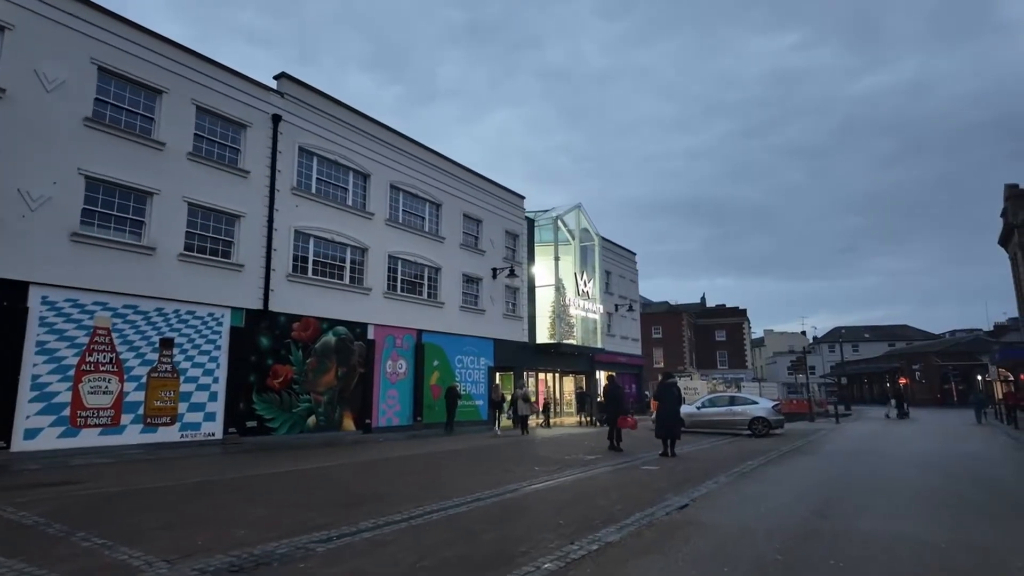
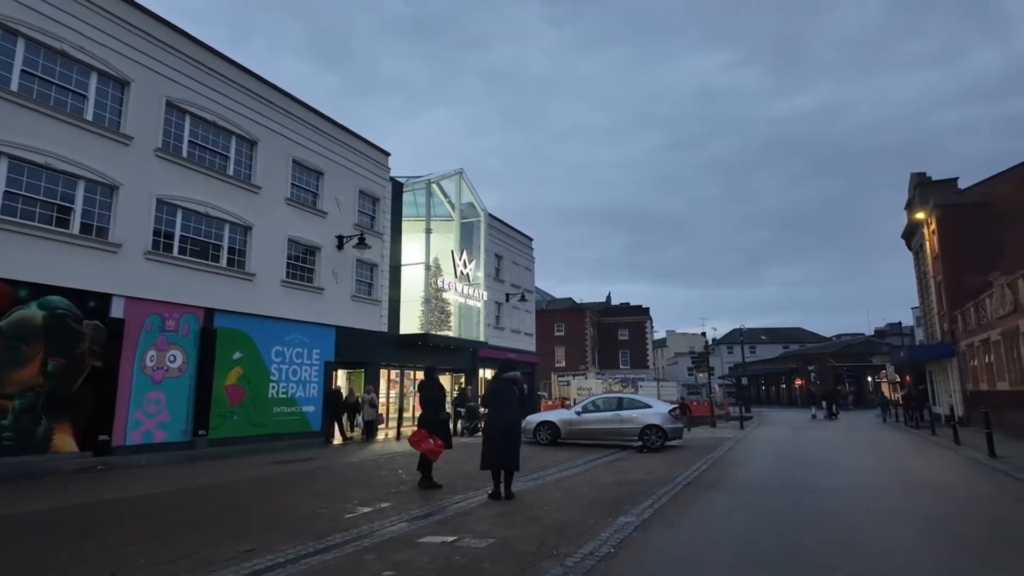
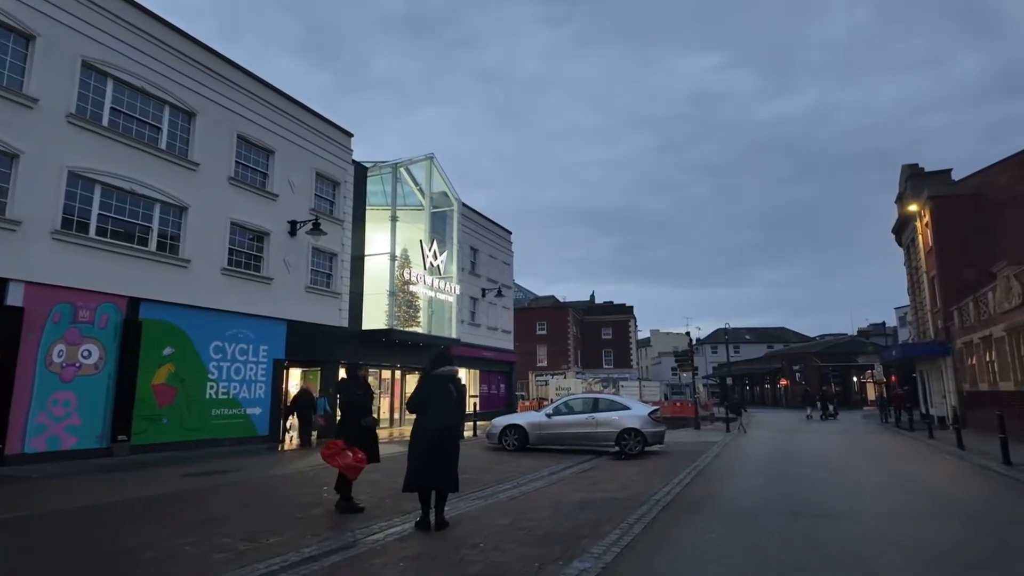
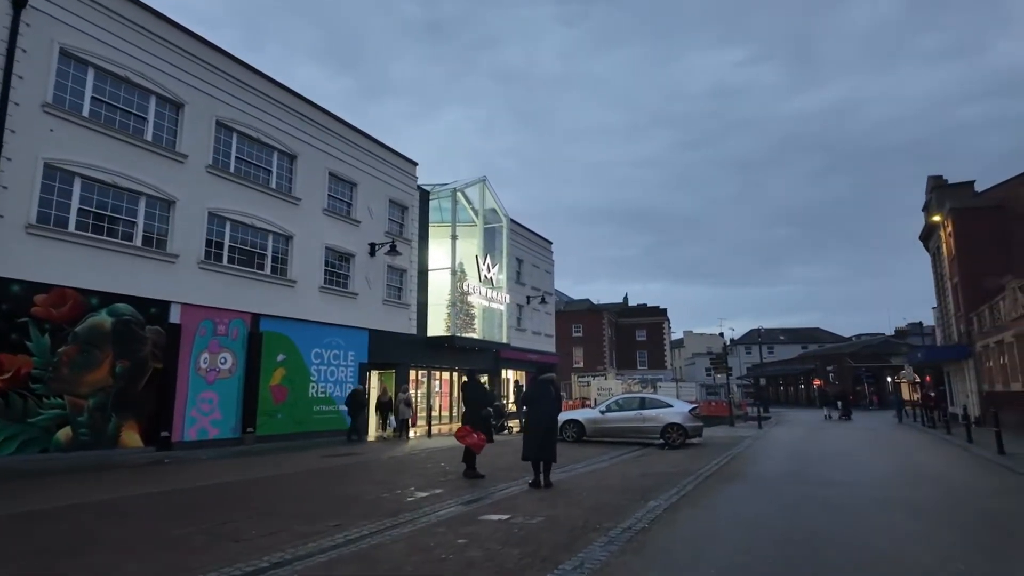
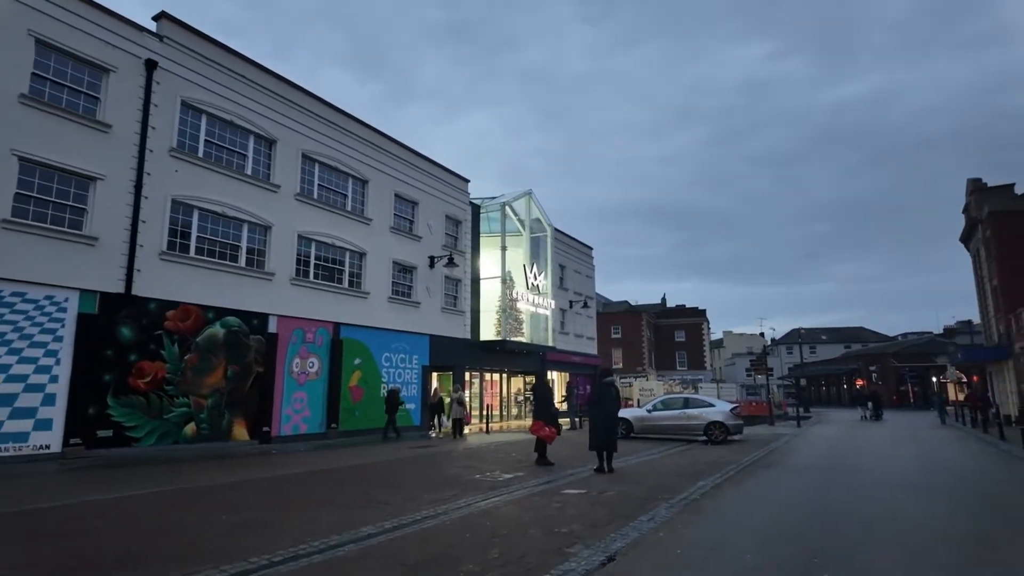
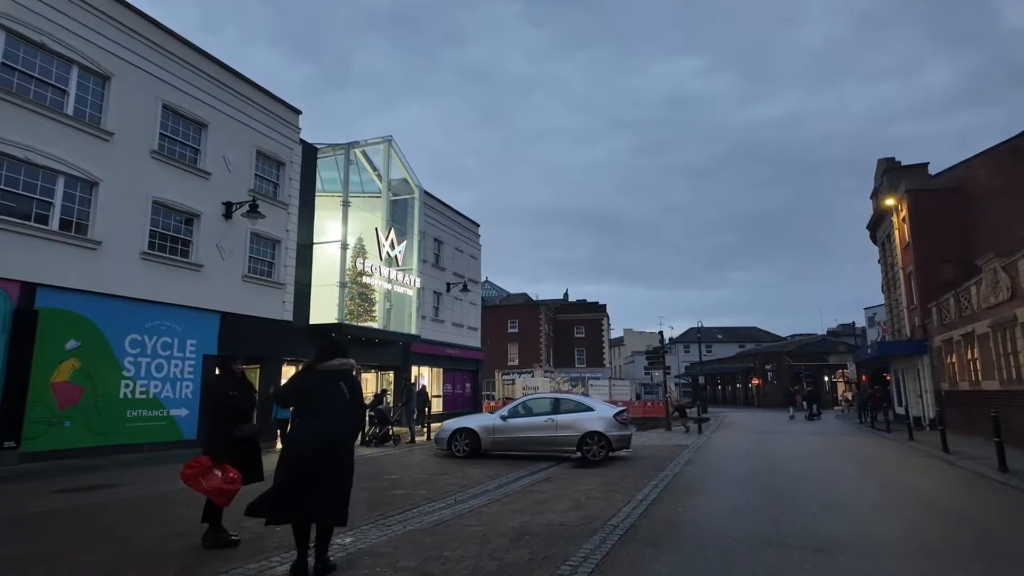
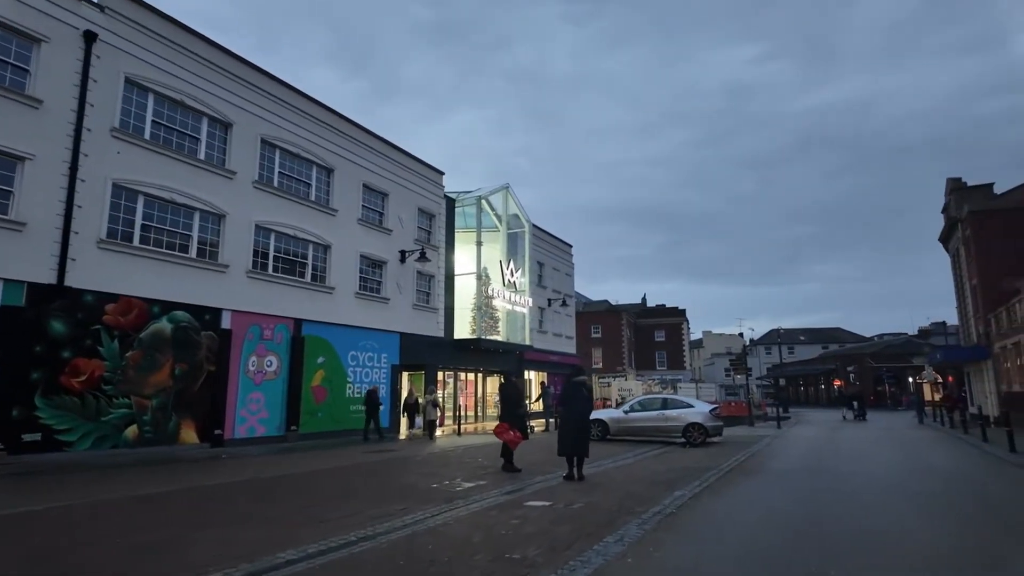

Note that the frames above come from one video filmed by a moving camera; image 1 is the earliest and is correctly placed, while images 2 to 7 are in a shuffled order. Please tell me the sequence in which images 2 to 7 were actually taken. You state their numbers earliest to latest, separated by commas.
5, 7, 4, 2, 3, 6
